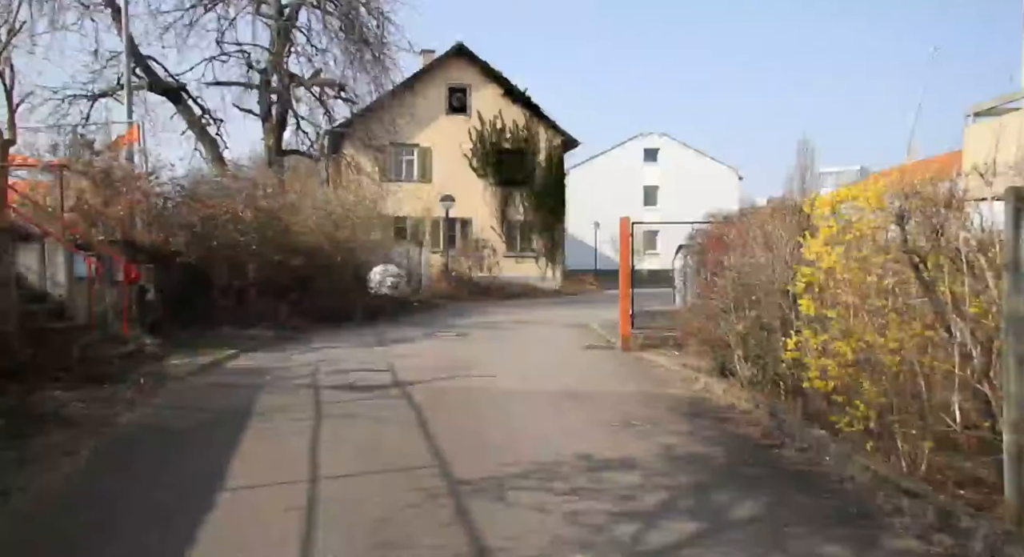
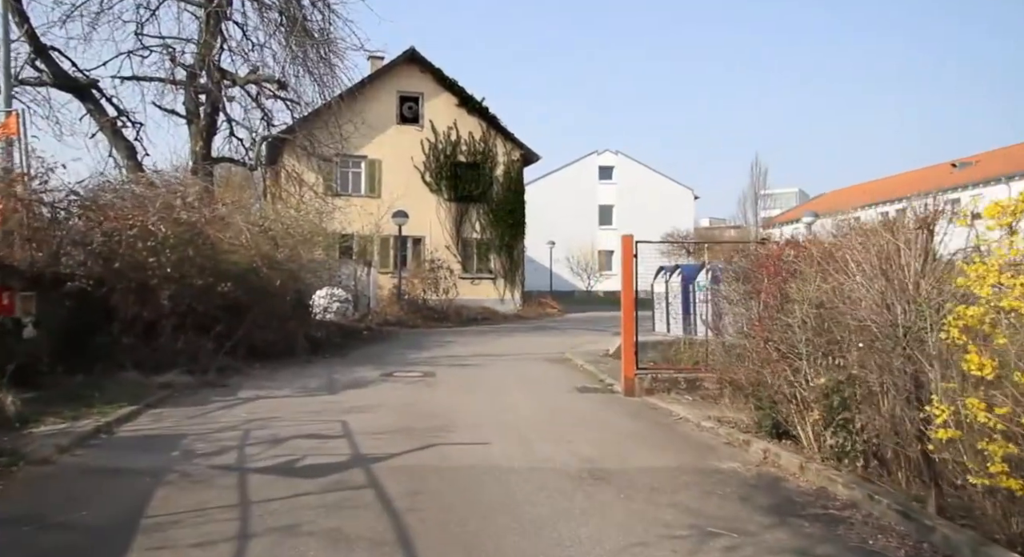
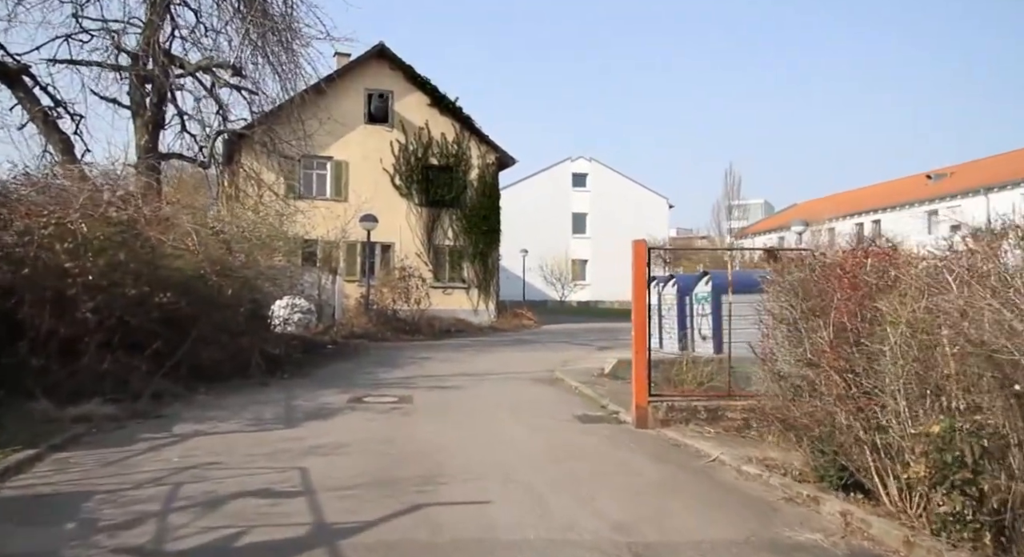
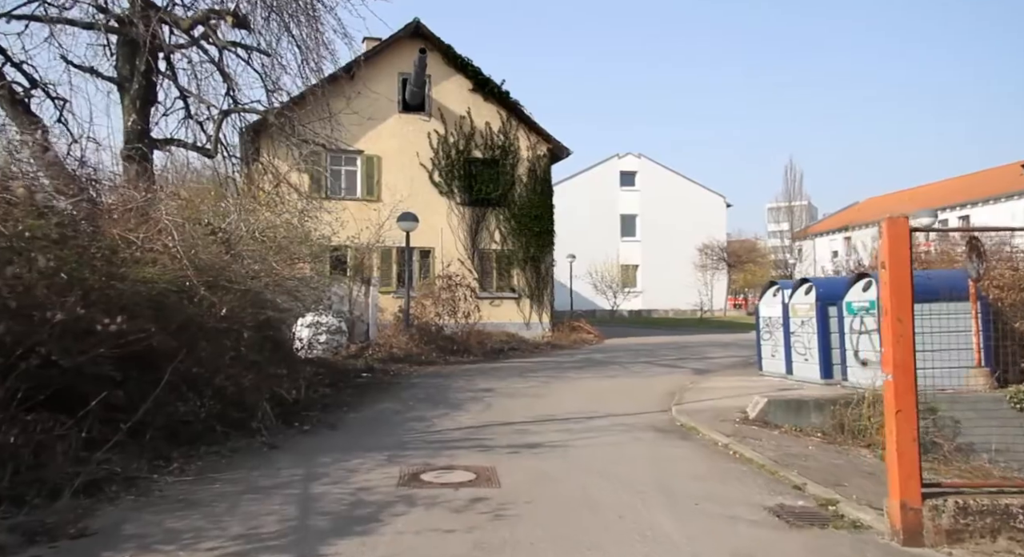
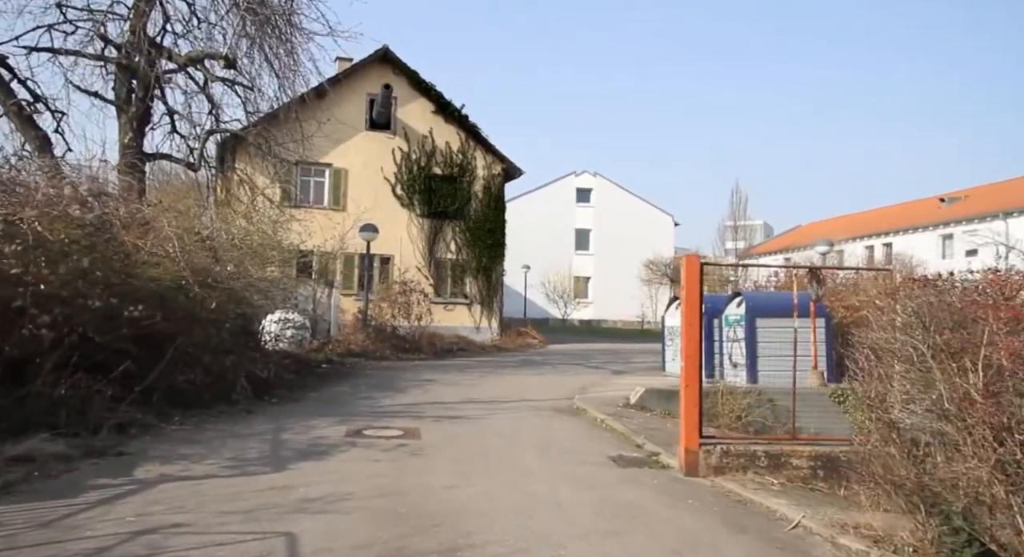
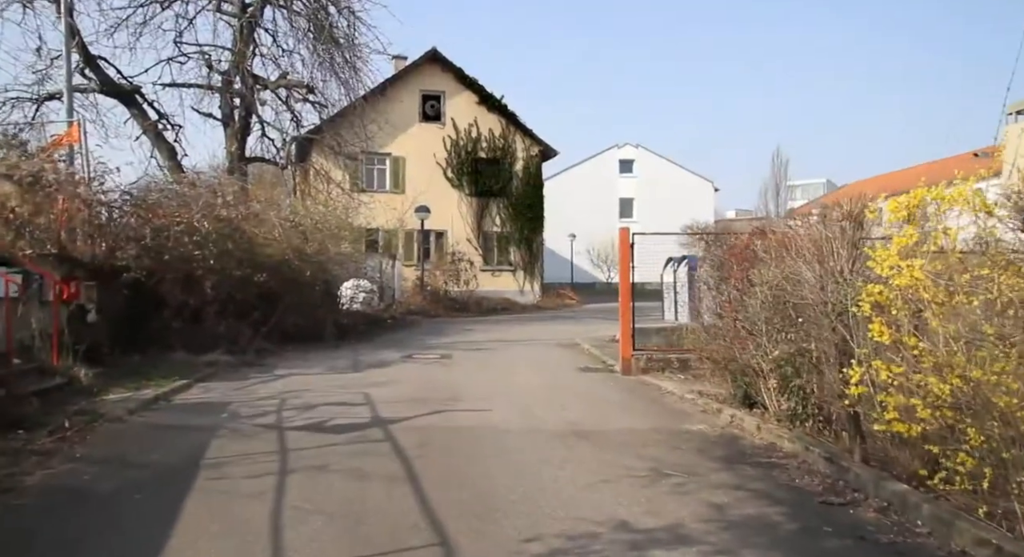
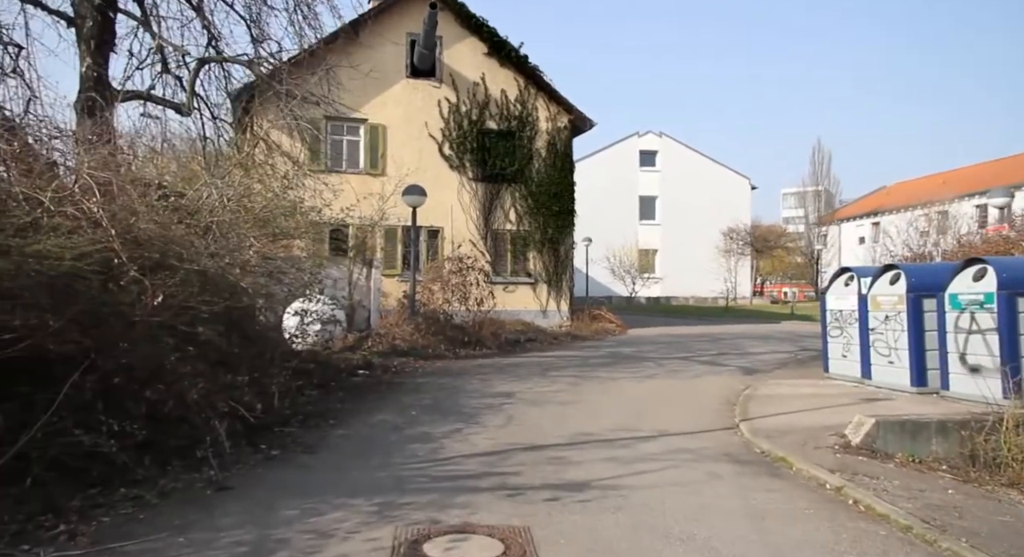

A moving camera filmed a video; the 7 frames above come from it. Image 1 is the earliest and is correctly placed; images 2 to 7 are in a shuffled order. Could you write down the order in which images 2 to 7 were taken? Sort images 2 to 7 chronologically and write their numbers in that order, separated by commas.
6, 2, 3, 5, 4, 7
